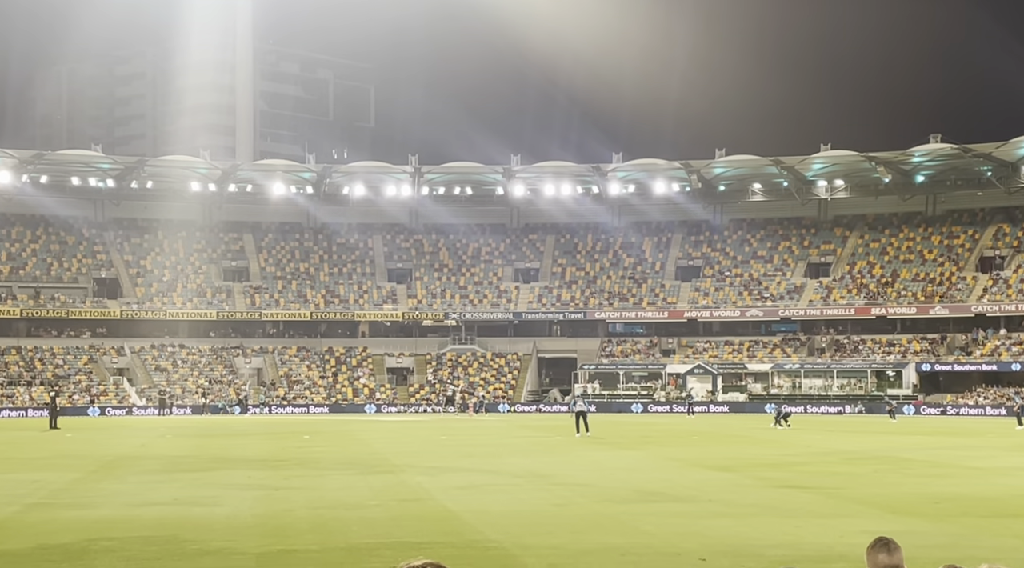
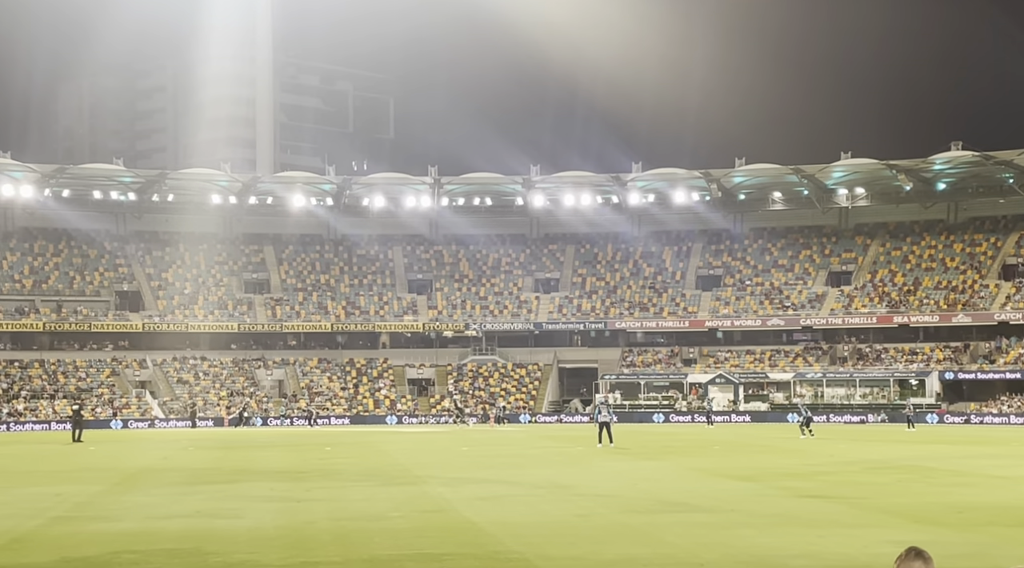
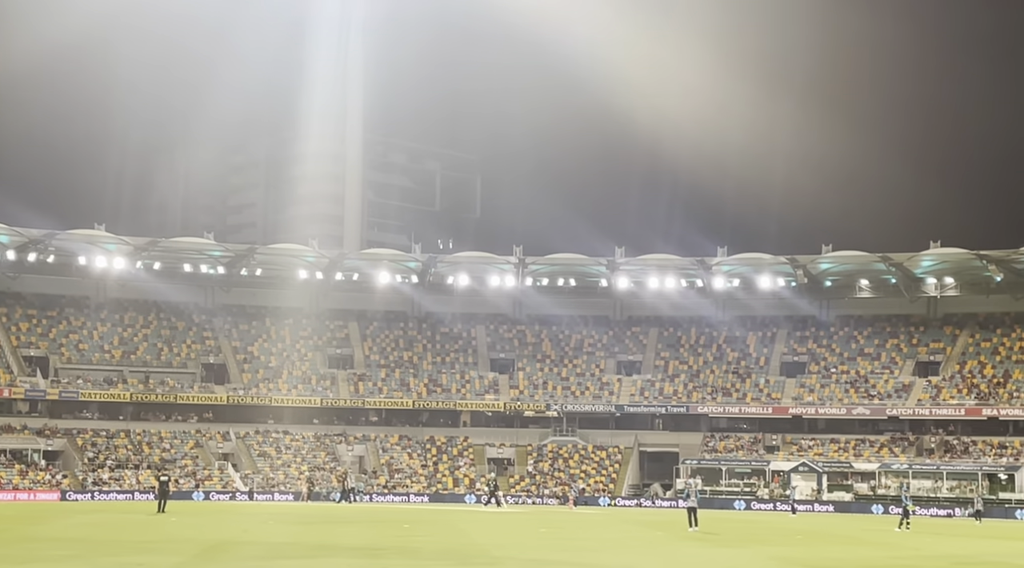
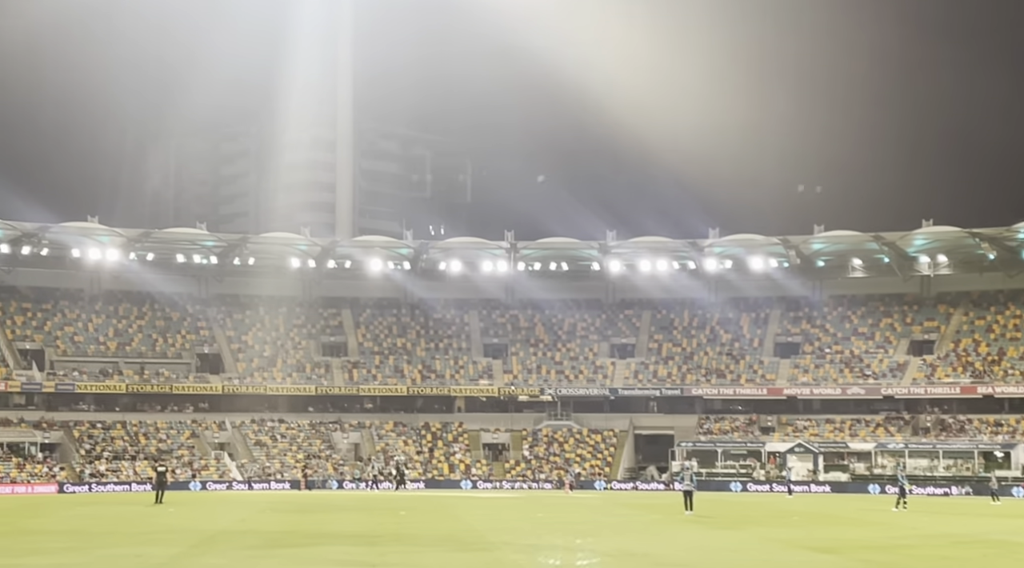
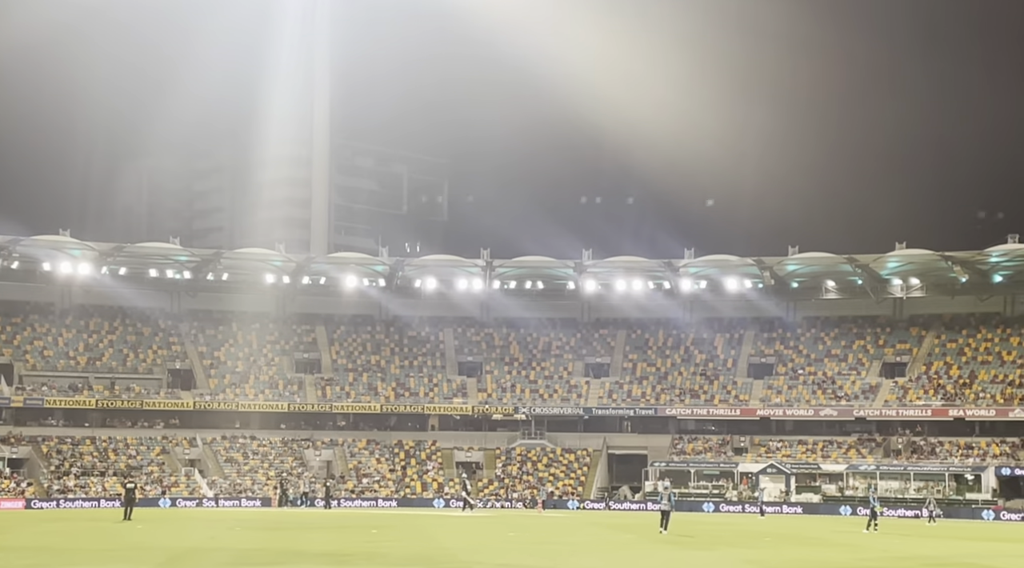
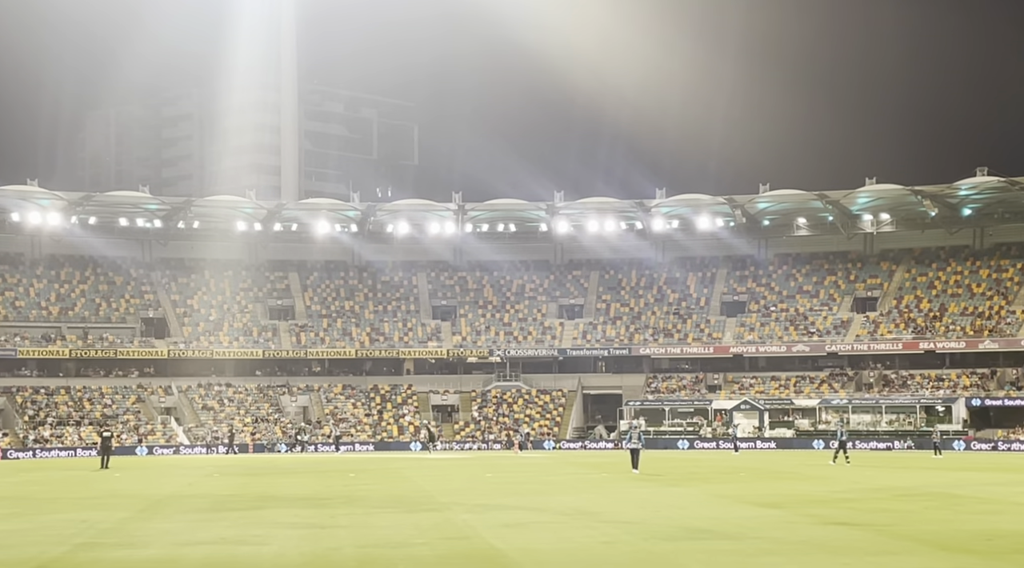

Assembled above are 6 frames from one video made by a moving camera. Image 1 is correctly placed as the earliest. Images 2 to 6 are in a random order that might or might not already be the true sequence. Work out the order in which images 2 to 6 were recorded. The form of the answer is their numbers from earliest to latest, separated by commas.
2, 6, 4, 3, 5
